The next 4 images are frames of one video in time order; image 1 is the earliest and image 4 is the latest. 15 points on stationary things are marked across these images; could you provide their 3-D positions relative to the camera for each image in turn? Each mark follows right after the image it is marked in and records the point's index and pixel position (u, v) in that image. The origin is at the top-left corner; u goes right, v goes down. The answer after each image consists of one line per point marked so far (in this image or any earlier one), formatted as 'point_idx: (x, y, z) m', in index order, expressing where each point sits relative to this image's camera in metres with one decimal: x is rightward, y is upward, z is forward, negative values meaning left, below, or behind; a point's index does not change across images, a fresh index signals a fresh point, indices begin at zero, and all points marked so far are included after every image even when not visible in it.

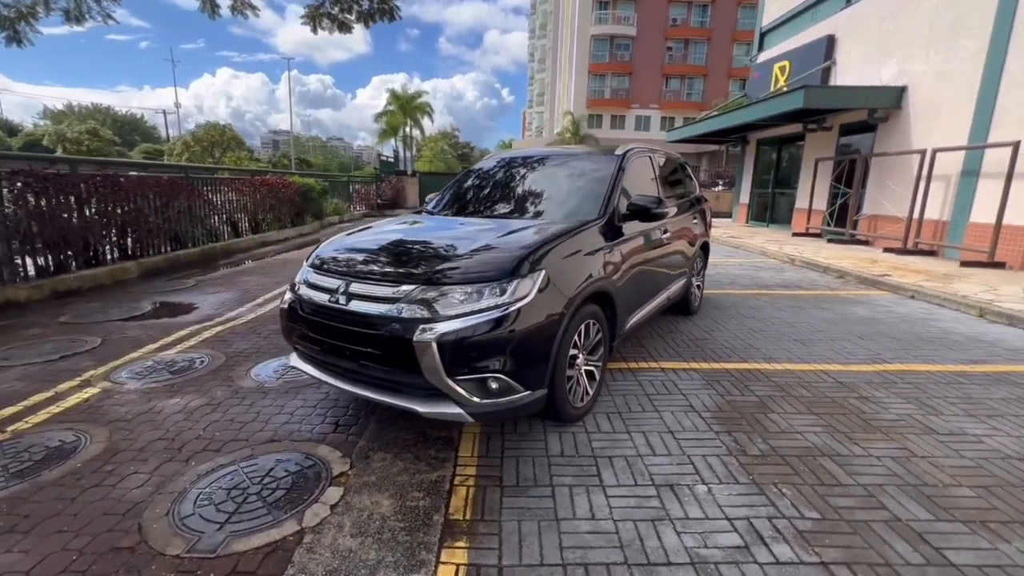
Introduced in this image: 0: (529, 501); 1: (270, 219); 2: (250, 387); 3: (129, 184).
0: (+0.1, -1.1, +2.4) m
1: (-6.4, +1.8, +12.6) m
2: (-2.0, -0.8, +3.7) m
3: (-6.4, +1.7, +8.0) m
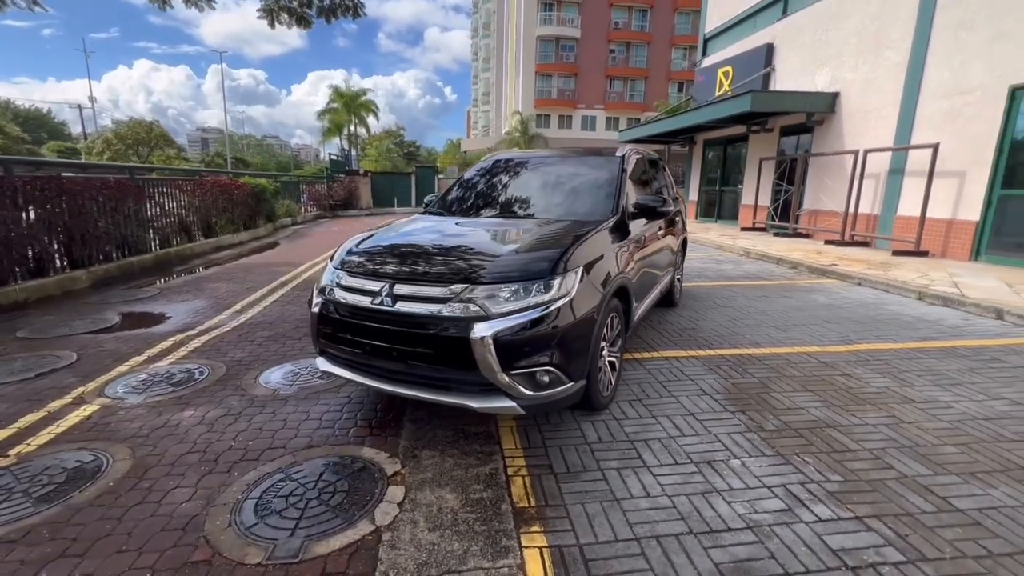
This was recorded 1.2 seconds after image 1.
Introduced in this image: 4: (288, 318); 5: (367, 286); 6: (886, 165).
0: (+0.4, -1.0, +2.5) m
1: (-7.2, +1.6, +11.9) m
2: (-1.8, -0.8, +3.6) m
3: (-6.7, +1.6, +7.4) m
4: (-2.6, -0.4, +5.7) m
5: (-0.9, 0.0, +2.8) m
6: (+8.0, +2.6, +10.2) m
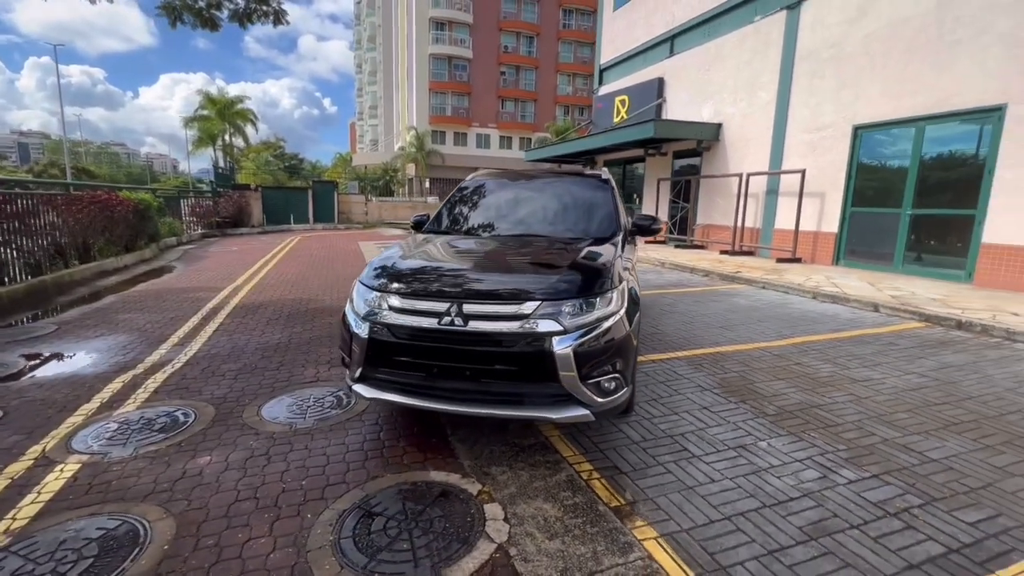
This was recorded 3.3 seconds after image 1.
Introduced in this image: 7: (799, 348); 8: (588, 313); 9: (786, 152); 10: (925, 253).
0: (+0.8, -1.1, +2.8) m
1: (-8.8, +1.0, +10.3) m
2: (-1.6, -1.0, +3.3) m
3: (-7.3, +1.1, +6.0) m
4: (-2.9, -0.6, +5.2) m
5: (-0.5, -0.1, +2.8) m
6: (+6.3, +2.6, +12.0) m
7: (+3.1, -0.6, +5.1) m
8: (+0.4, -0.1, +2.8) m
9: (+6.6, +3.3, +11.5) m
10: (+7.8, +0.7, +9.1) m
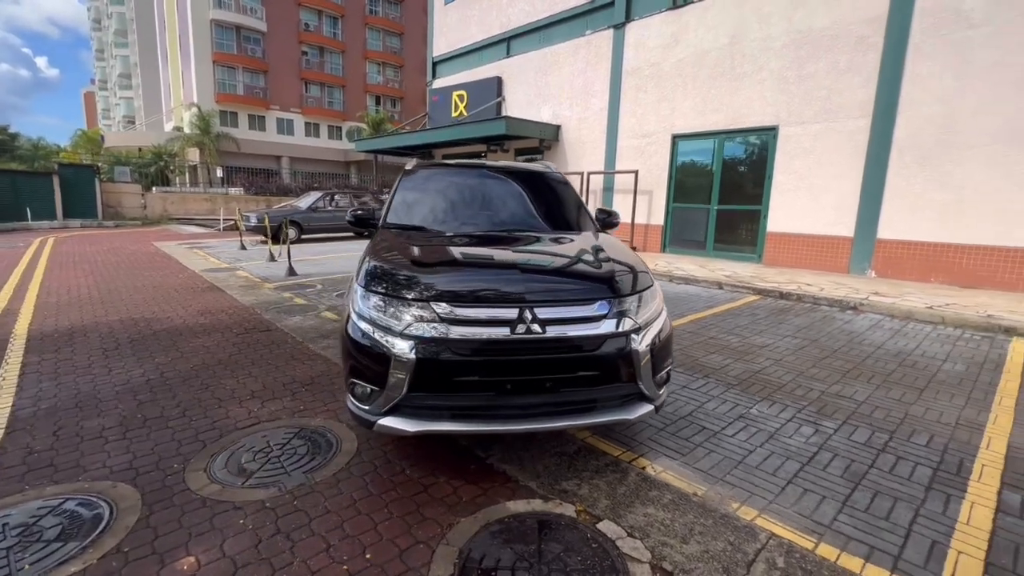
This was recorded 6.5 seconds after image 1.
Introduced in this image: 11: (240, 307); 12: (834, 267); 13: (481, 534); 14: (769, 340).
0: (+1.2, -1.0, +2.9) m
1: (-10.7, +0.4, +6.1) m
2: (-1.2, -1.1, +2.5) m
3: (-7.7, +0.6, +2.7) m
4: (-3.2, -0.8, +3.7) m
5: (-0.1, -0.1, +2.4) m
6: (+2.5, +2.9, +13.5) m
7: (+2.3, -0.5, +5.9) m
8: (+0.8, -0.1, +2.8) m
9: (+2.9, +3.6, +13.0) m
10: (+5.1, +1.1, +11.4) m
11: (-3.7, -0.3, +6.5) m
12: (+6.5, +0.4, +9.7) m
13: (-0.2, -1.1, +2.2) m
14: (+2.9, -0.6, +5.4) m
